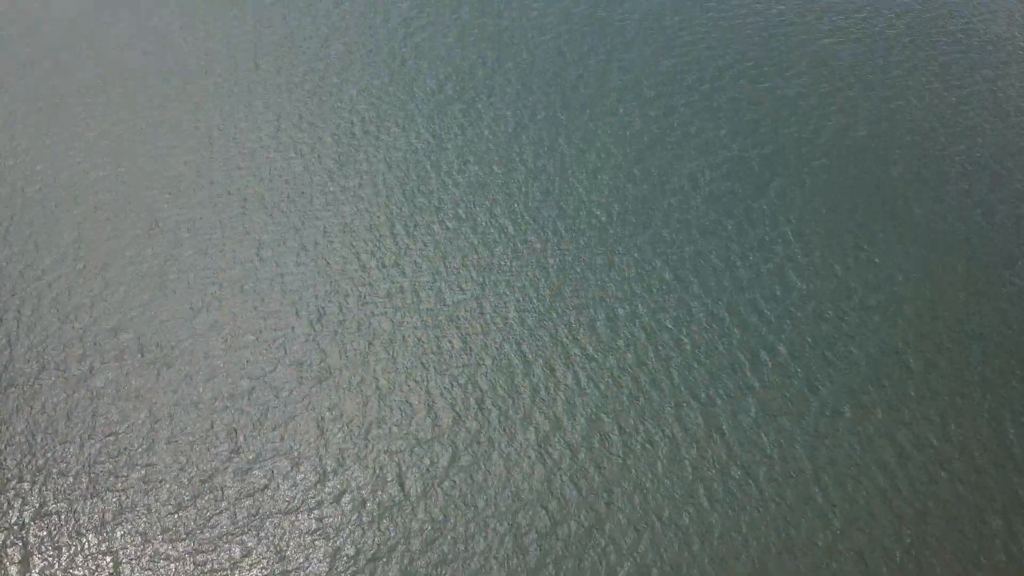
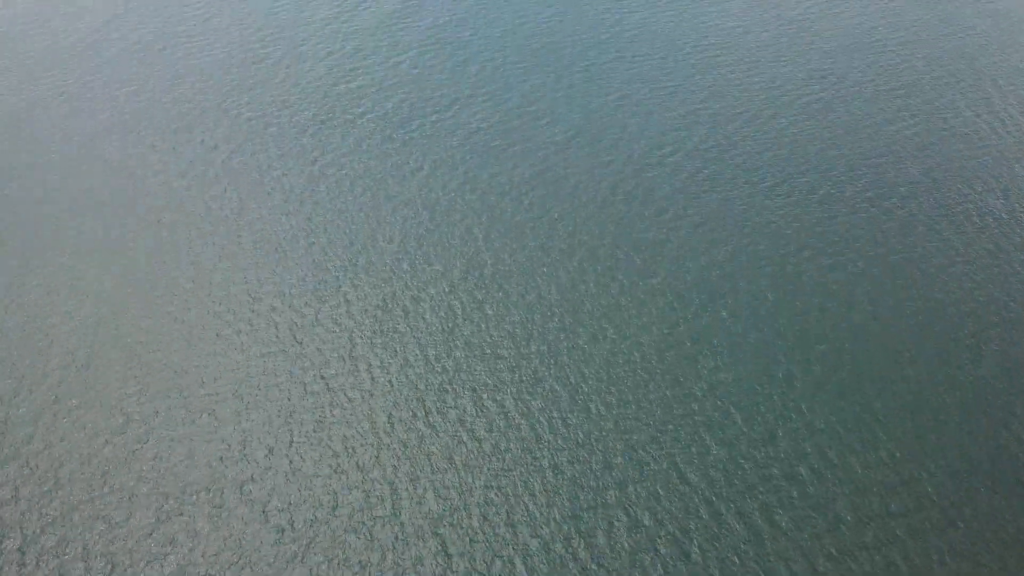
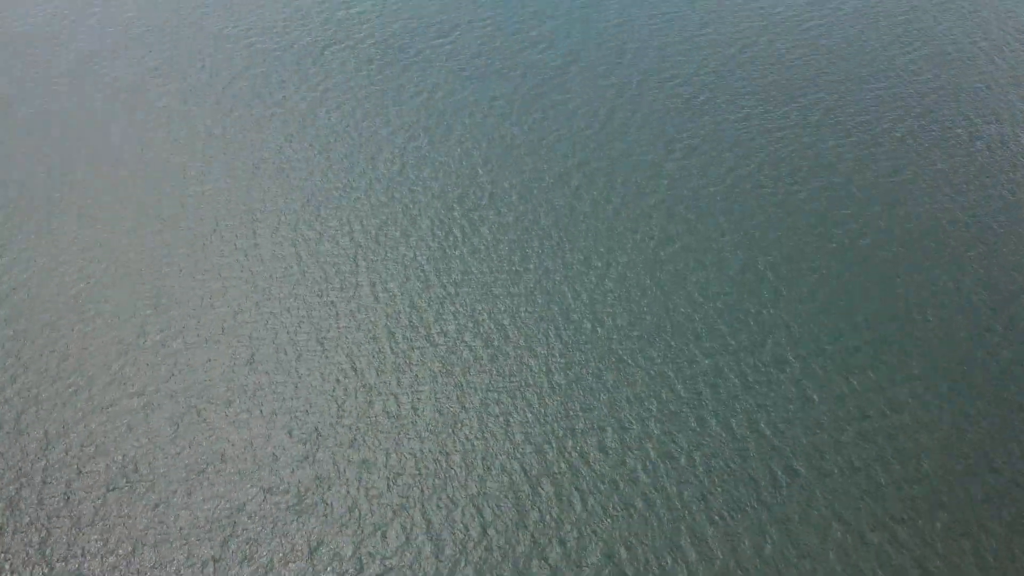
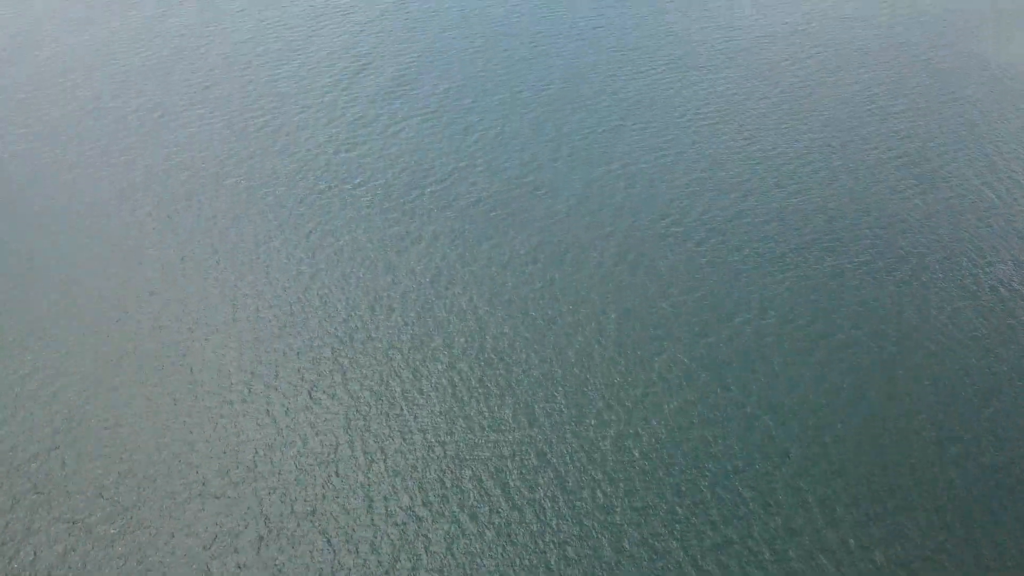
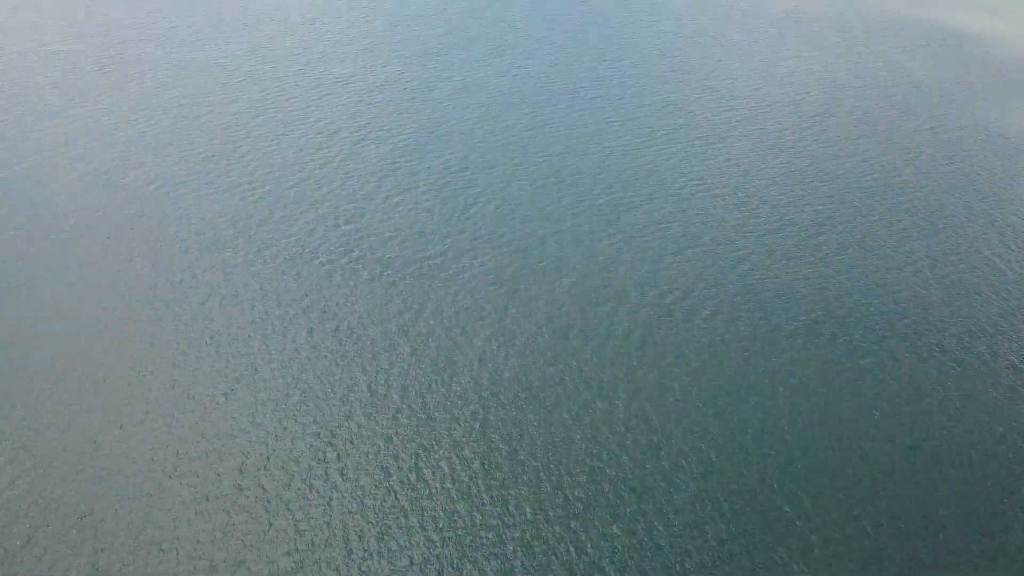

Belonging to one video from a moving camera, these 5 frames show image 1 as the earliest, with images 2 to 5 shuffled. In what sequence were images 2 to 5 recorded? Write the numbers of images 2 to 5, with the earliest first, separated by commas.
3, 2, 4, 5
